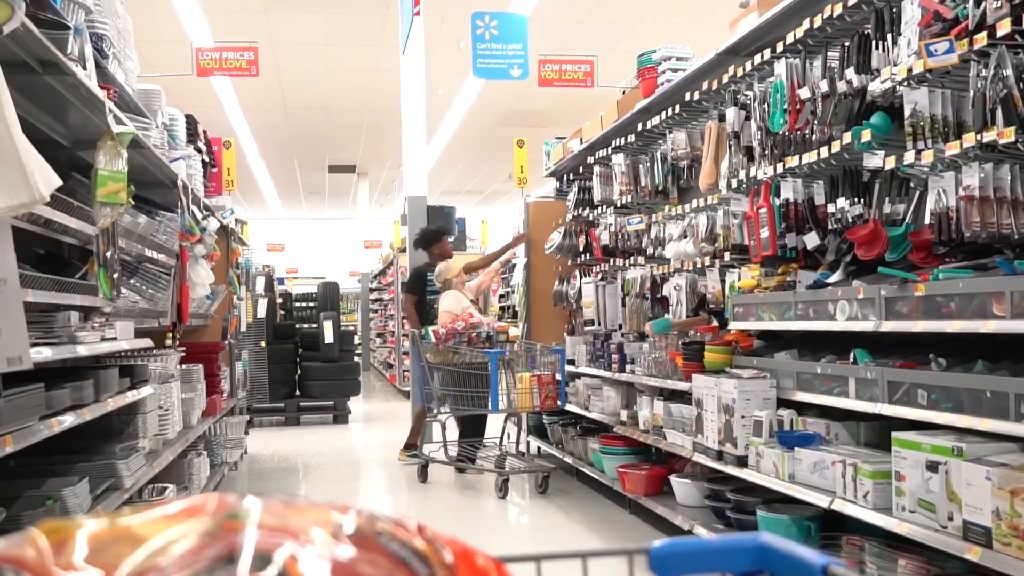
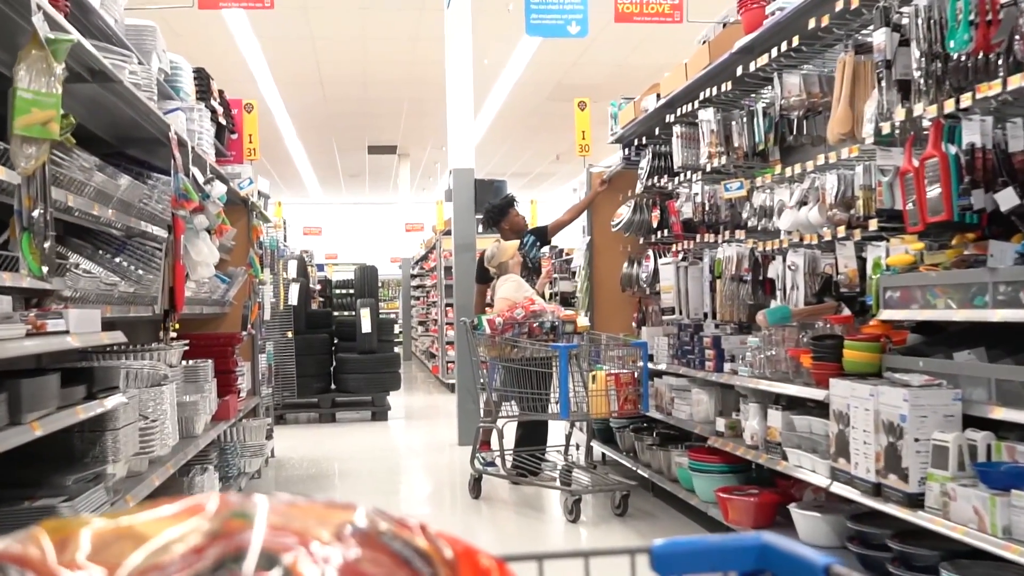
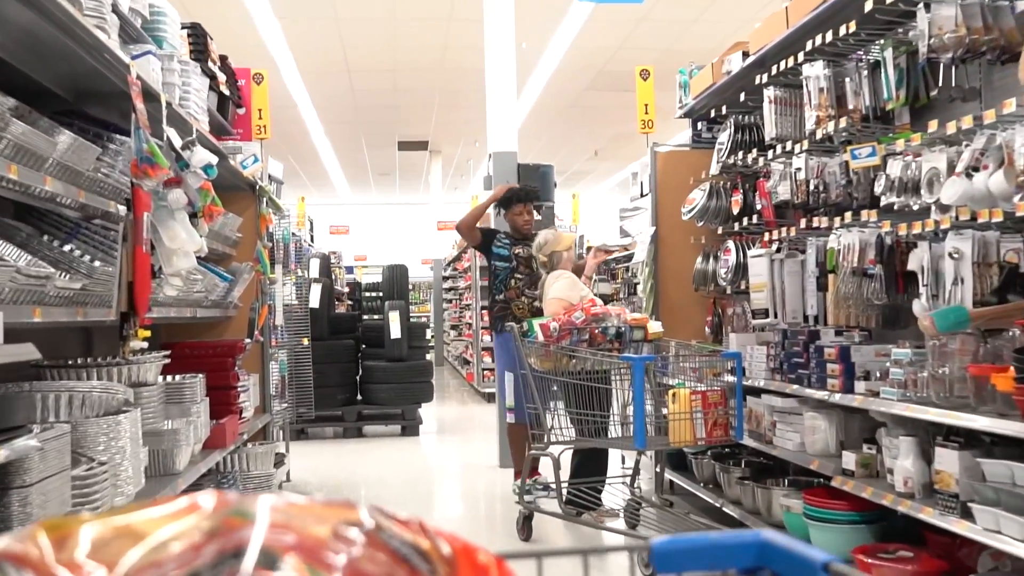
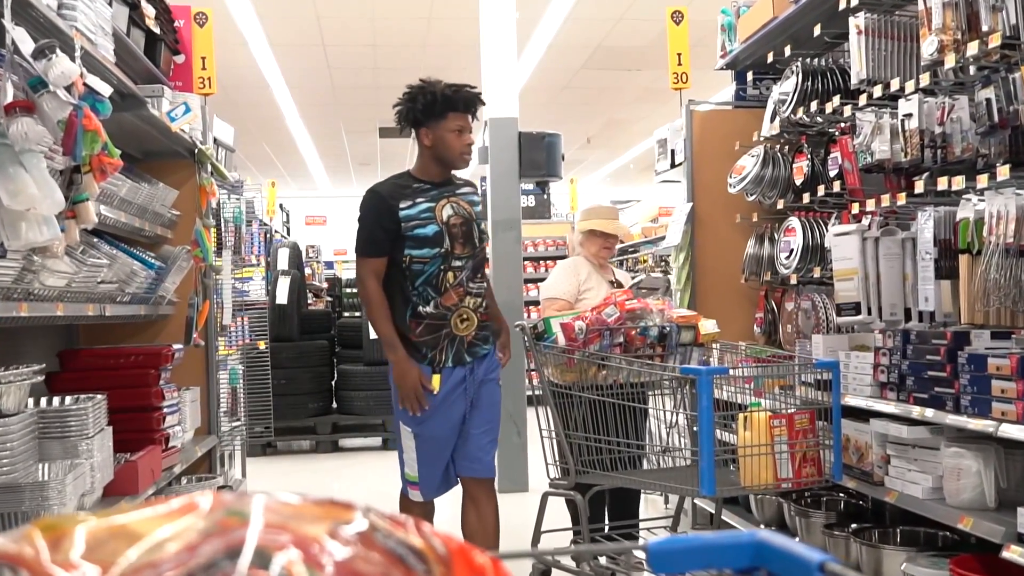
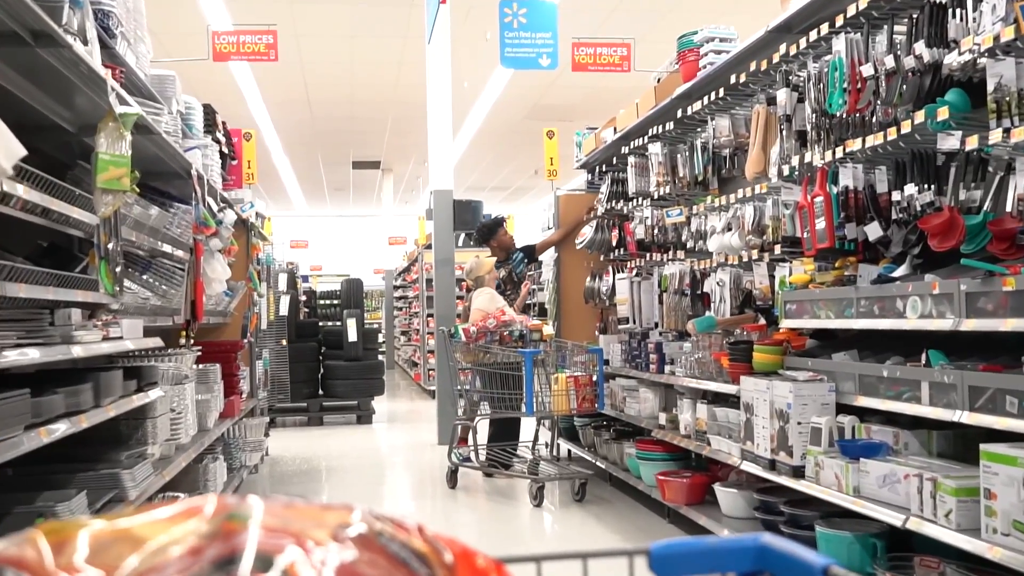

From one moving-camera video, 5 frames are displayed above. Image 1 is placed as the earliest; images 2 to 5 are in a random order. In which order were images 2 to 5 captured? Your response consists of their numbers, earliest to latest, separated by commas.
5, 2, 3, 4
